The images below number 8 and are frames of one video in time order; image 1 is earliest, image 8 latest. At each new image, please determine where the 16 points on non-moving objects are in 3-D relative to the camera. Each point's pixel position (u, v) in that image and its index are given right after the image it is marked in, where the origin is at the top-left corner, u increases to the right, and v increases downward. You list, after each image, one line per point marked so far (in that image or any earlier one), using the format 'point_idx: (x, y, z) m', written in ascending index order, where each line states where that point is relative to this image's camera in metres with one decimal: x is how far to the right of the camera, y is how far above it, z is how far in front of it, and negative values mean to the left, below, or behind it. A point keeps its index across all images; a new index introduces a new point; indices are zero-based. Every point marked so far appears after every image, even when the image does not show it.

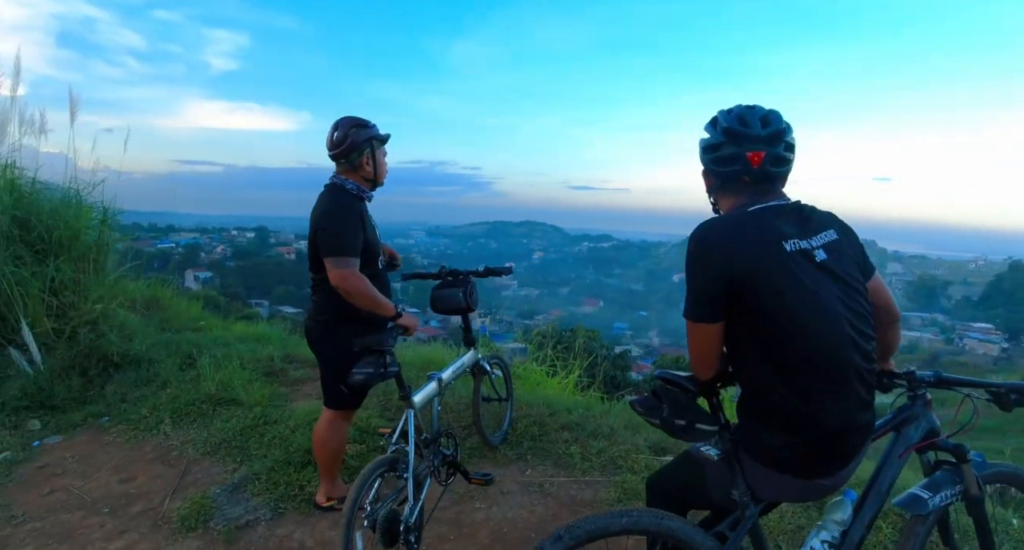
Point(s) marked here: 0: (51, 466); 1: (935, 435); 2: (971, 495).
0: (-2.9, -1.2, +3.4) m
1: (+1.4, -0.5, +1.7) m
2: (+1.5, -0.7, +1.7) m
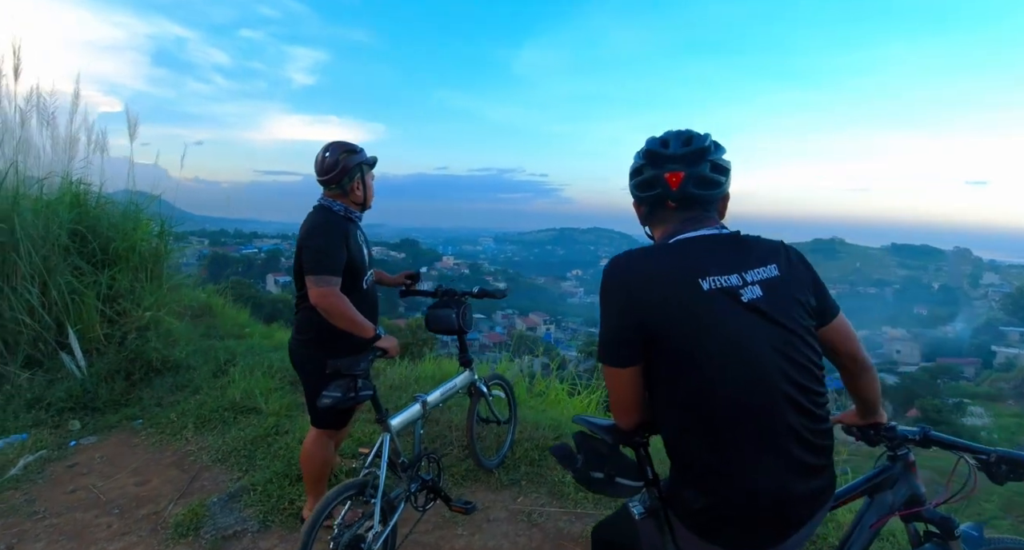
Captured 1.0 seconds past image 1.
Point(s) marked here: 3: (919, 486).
0: (-2.9, -1.3, +3.6) m
1: (+1.1, -0.6, +1.5) m
2: (+1.2, -0.8, +1.4) m
3: (+1.1, -0.6, +1.5) m
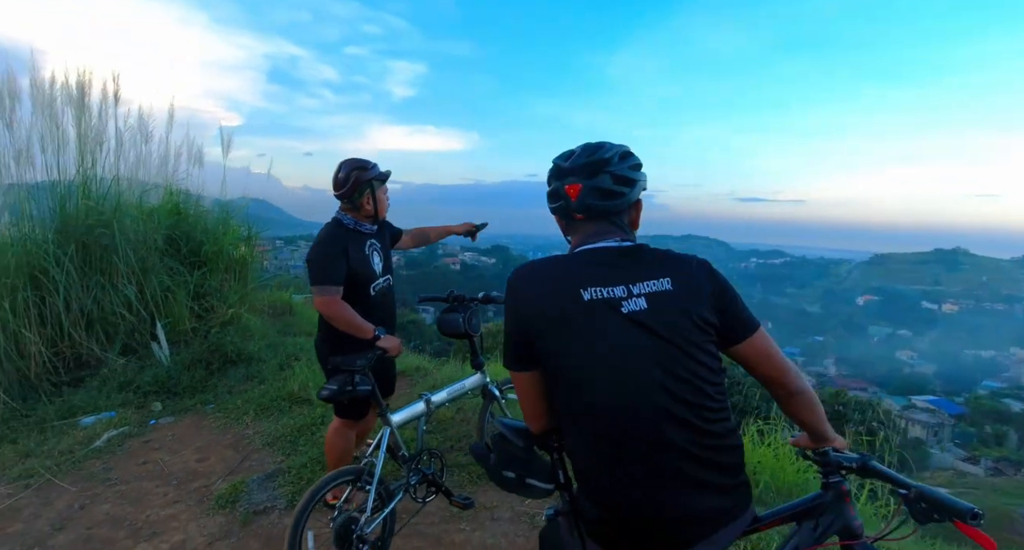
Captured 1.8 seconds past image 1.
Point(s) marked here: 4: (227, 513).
0: (-2.8, -1.3, +4.2) m
1: (+0.9, -0.7, +1.4) m
2: (+1.0, -0.9, +1.3) m
3: (+0.9, -0.6, +1.4) m
4: (-1.7, -1.4, +3.1) m
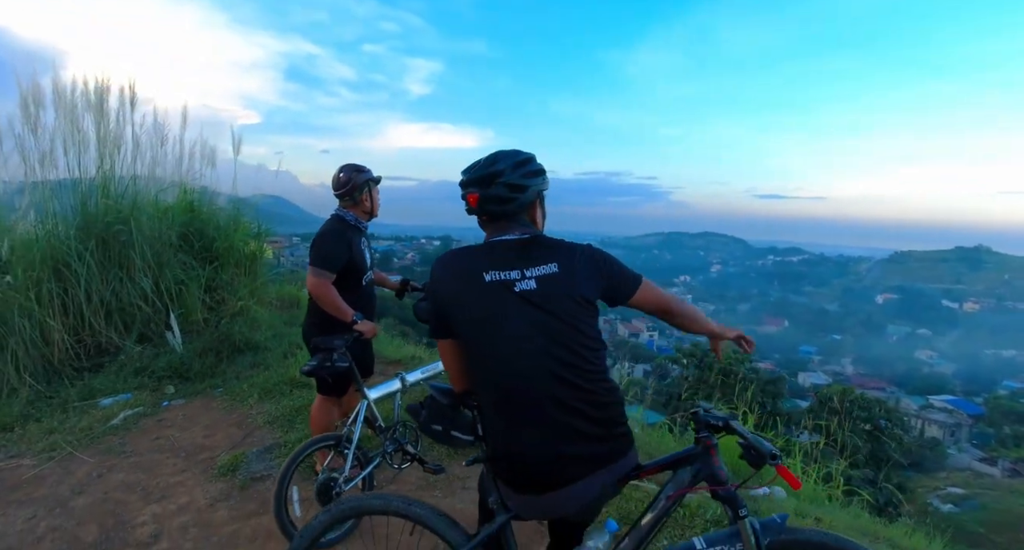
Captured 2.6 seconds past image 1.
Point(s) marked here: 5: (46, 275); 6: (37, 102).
0: (-2.9, -1.2, +4.6) m
1: (+0.6, -0.6, +1.7) m
2: (+0.7, -0.8, +1.6) m
3: (+0.7, -0.6, +1.7) m
4: (-1.8, -1.3, +3.5) m
5: (-4.8, 0.0, +5.5) m
6: (-5.9, +2.1, +6.6) m
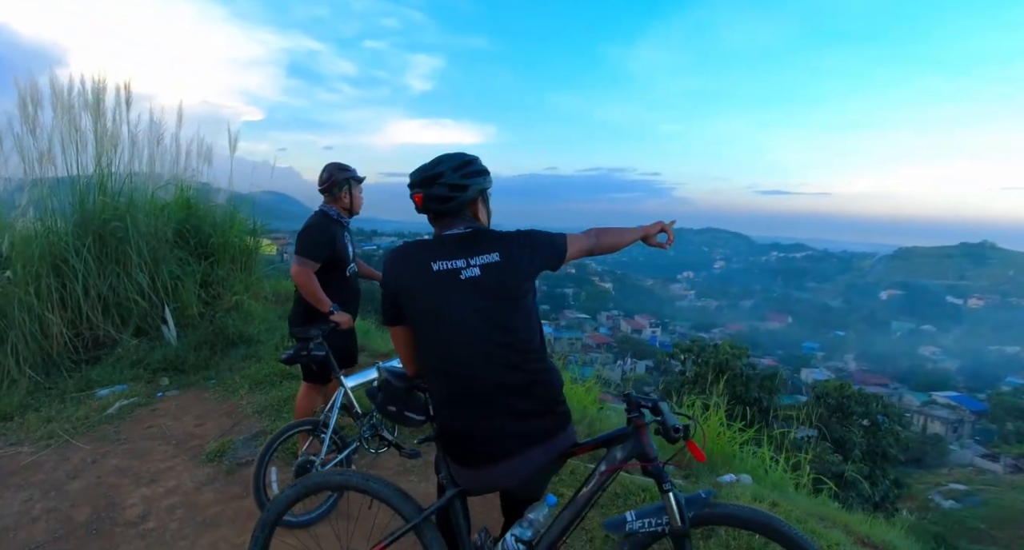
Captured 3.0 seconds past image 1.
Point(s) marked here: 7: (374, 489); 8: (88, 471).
0: (-3.1, -1.2, +4.7) m
1: (+0.5, -0.6, +1.8) m
2: (+0.5, -0.8, +1.8) m
3: (+0.5, -0.6, +1.8) m
4: (-2.0, -1.3, +3.7) m
5: (-4.9, 0.0, +5.7) m
6: (-6.0, +2.2, +6.8) m
7: (-0.5, -0.8, +2.0) m
8: (-2.9, -1.4, +3.7) m
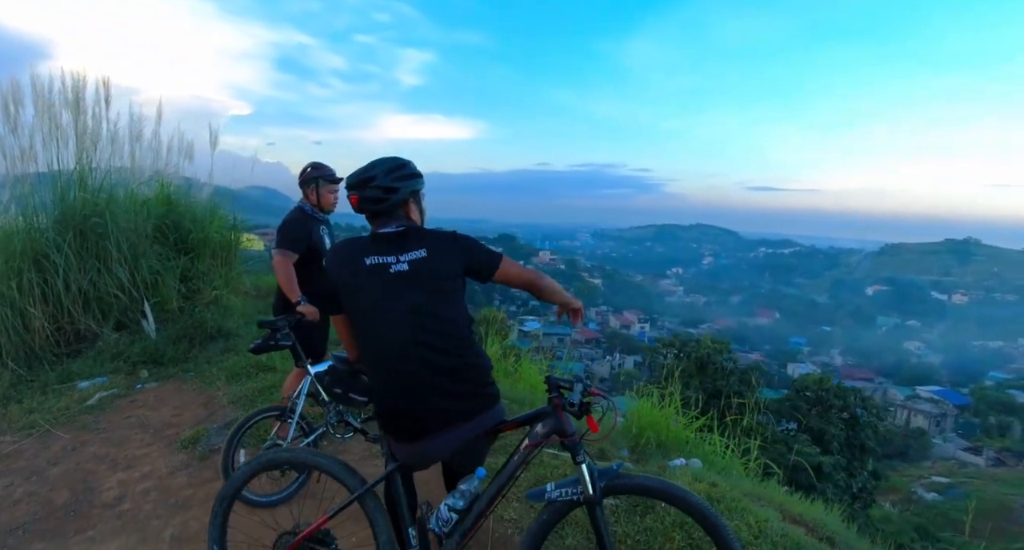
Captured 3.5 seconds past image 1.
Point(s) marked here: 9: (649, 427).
0: (-3.4, -1.2, +4.9) m
1: (+0.2, -0.6, +2.0) m
2: (+0.3, -0.8, +2.0) m
3: (+0.2, -0.6, +2.0) m
4: (-2.3, -1.3, +3.8) m
5: (-5.2, +0.1, +5.8) m
6: (-6.3, +2.3, +6.9) m
7: (-0.8, -0.8, +2.2) m
8: (-3.2, -1.3, +3.9) m
9: (+1.1, -1.3, +4.5) m
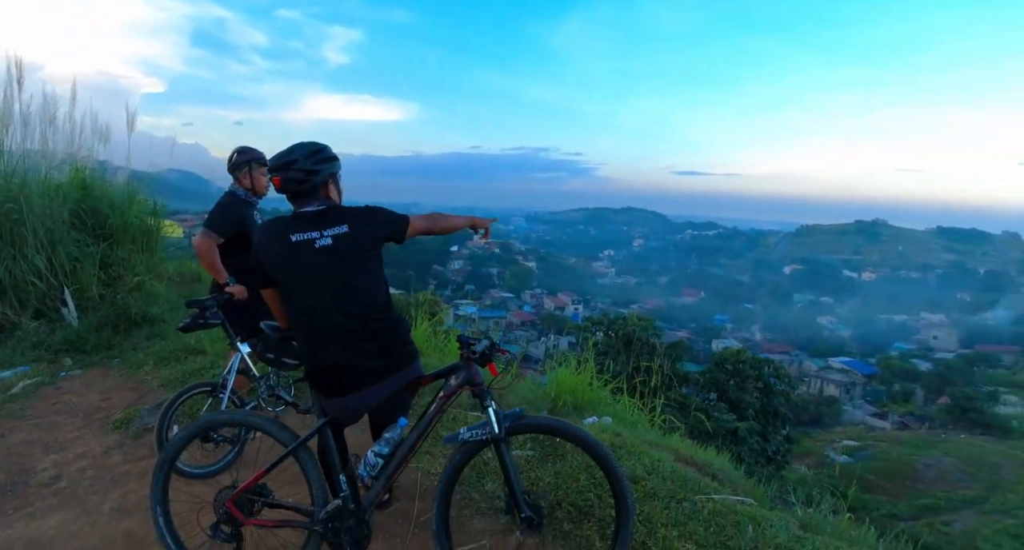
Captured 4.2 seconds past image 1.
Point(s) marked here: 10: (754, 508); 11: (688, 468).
0: (-4.1, -1.0, +4.8) m
1: (-0.1, -0.5, +2.4) m
2: (-0.1, -0.7, +2.4) m
3: (-0.1, -0.4, +2.4) m
4: (-2.8, -1.1, +3.9) m
5: (-6.0, +0.2, +5.5) m
6: (-7.3, +2.4, +6.4) m
7: (-1.1, -0.7, +2.4) m
8: (-3.7, -1.2, +3.9) m
9: (+0.5, -1.1, +5.0) m
10: (+1.5, -1.5, +3.4) m
11: (+1.2, -1.4, +3.8) m
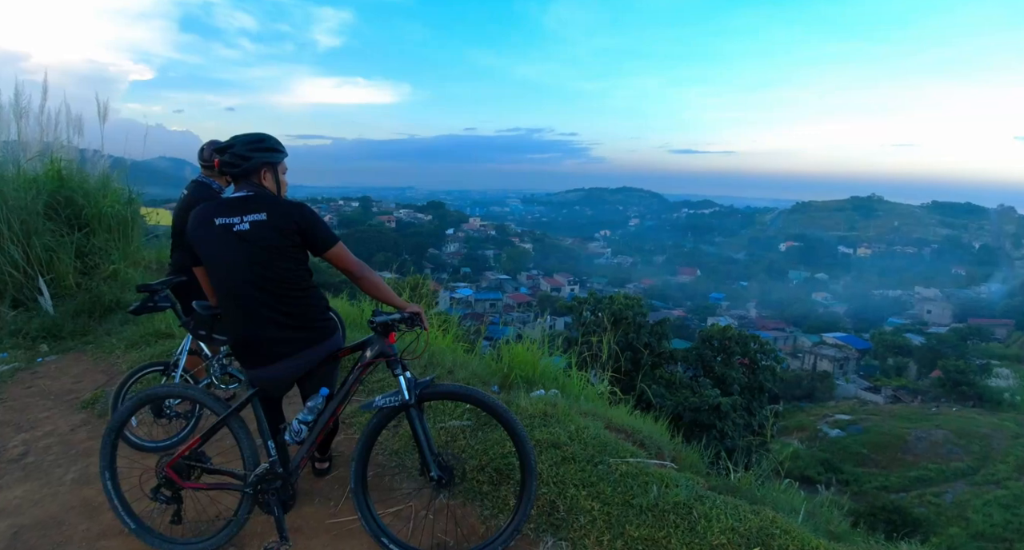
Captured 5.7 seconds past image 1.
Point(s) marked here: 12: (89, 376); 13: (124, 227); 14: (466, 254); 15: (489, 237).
0: (-4.5, -0.9, +5.1) m
1: (-0.6, -0.4, +2.7) m
2: (-0.5, -0.6, +2.6) m
3: (-0.6, -0.4, +2.7) m
4: (-3.3, -1.1, +4.2) m
5: (-6.5, +0.3, +5.7) m
6: (-7.8, +2.5, +6.5) m
7: (-1.6, -0.6, +2.7) m
8: (-4.2, -1.2, +4.1) m
9: (0.0, -0.9, +5.3) m
10: (+1.1, -1.3, +3.7) m
11: (+0.8, -1.2, +4.1) m
12: (-3.9, -0.9, +5.0) m
13: (-5.3, +0.6, +7.2) m
14: (-1.8, +0.7, +16.8) m
15: (-1.3, +1.4, +19.4) m
